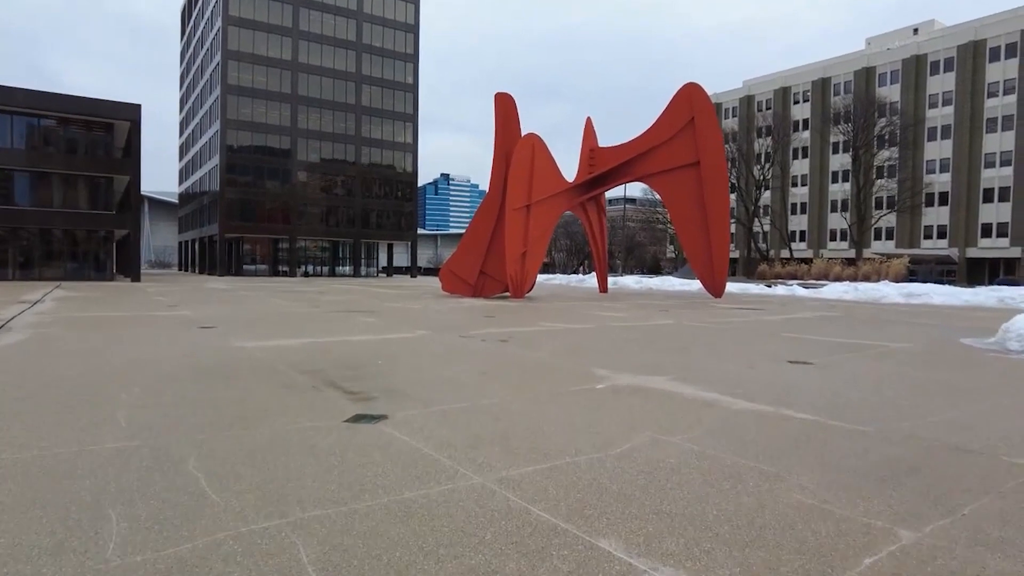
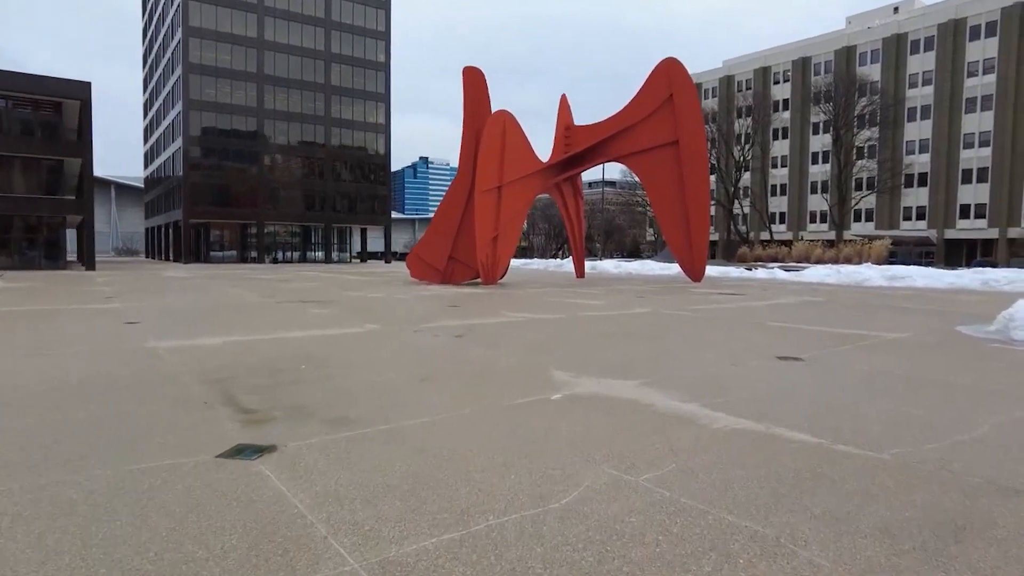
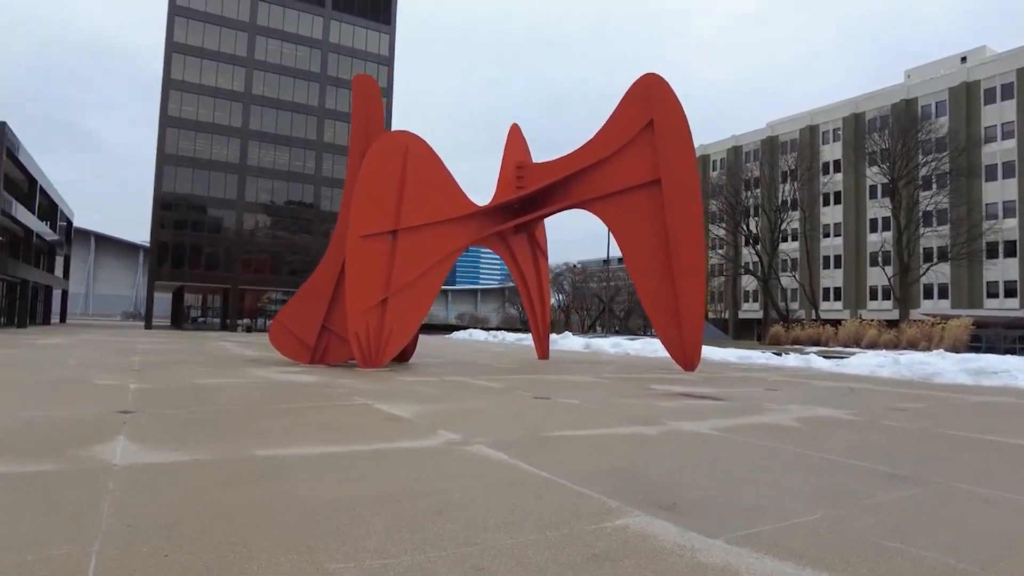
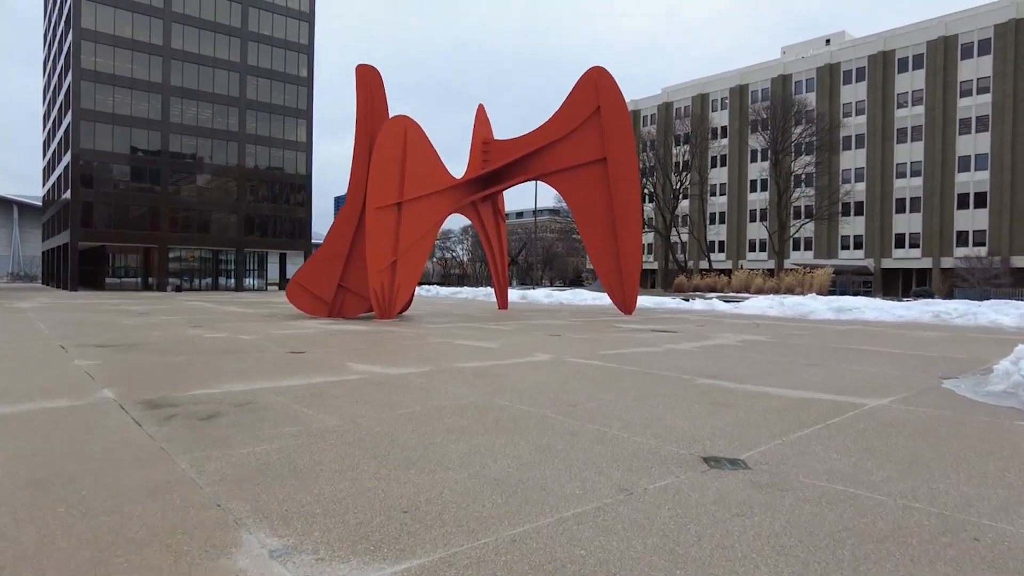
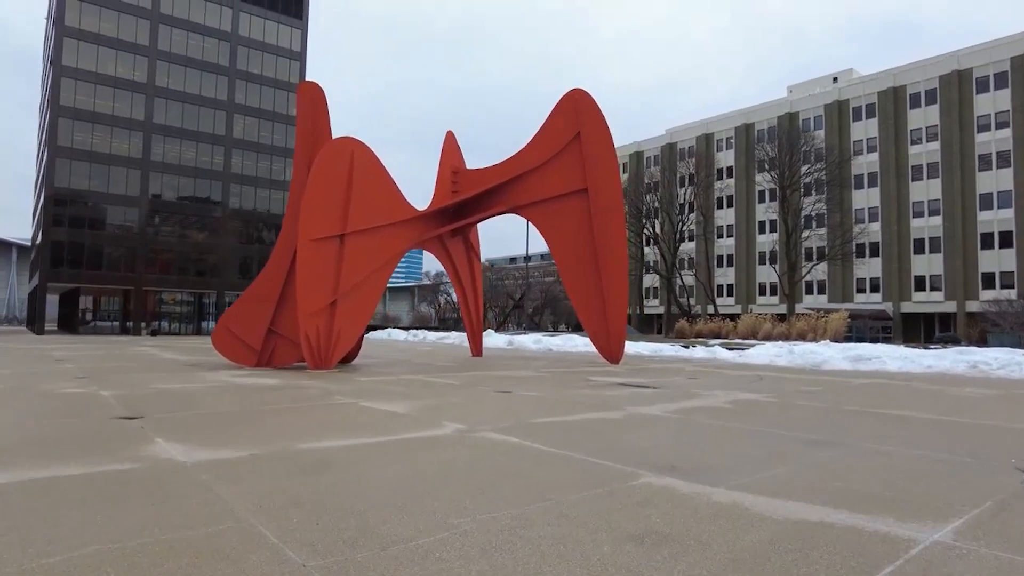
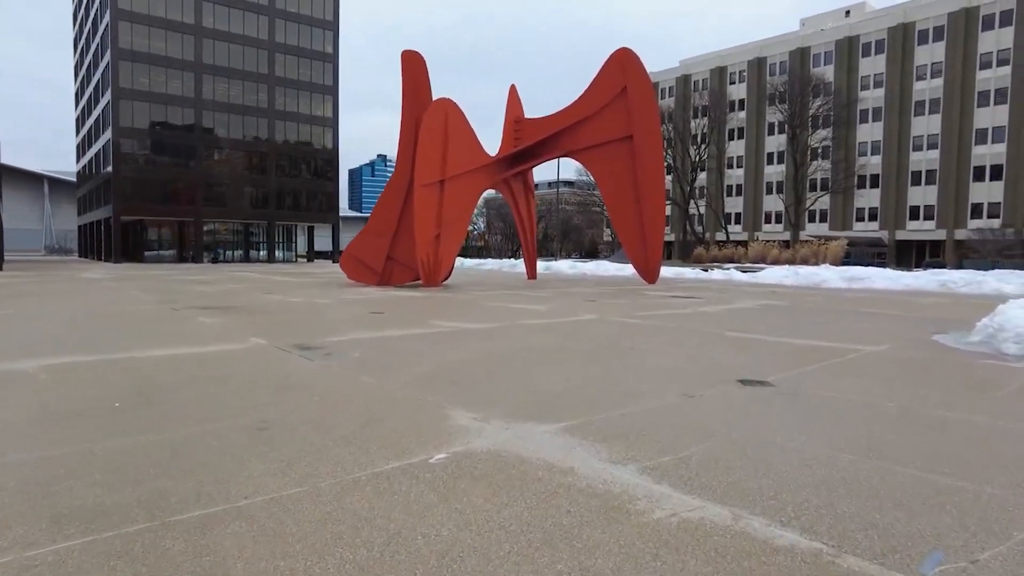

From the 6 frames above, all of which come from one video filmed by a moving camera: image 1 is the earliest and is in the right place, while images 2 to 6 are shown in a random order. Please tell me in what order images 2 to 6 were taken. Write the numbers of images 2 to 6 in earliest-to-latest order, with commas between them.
2, 6, 4, 5, 3
